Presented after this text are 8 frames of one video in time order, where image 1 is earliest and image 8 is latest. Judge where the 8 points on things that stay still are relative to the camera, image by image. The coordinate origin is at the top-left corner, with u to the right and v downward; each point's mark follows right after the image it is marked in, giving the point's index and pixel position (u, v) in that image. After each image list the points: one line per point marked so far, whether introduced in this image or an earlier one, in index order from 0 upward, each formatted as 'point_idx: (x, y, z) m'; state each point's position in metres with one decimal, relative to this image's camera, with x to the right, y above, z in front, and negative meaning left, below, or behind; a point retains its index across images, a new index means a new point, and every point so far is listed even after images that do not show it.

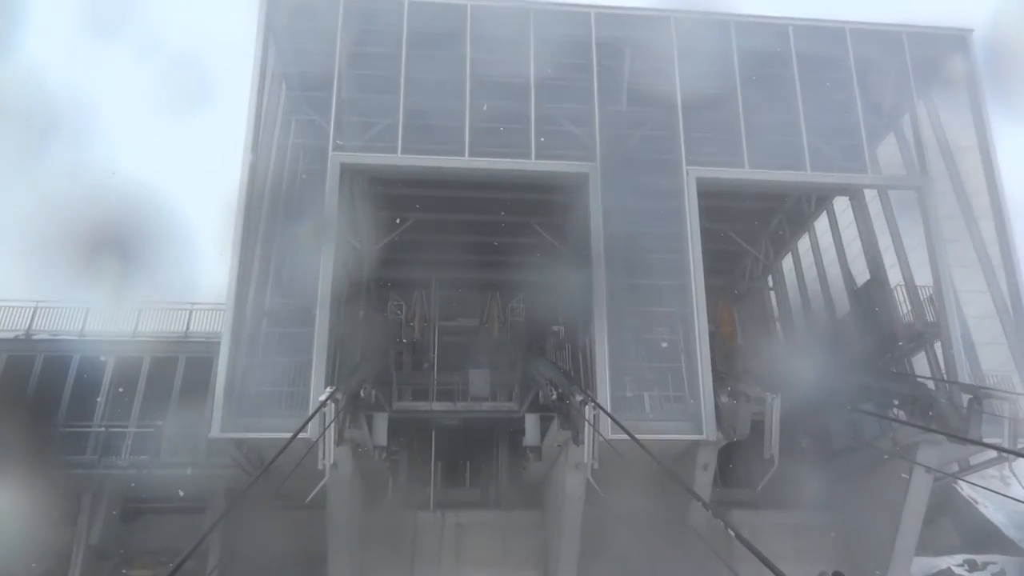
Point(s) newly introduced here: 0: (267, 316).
0: (-4.5, -0.5, +15.5) m
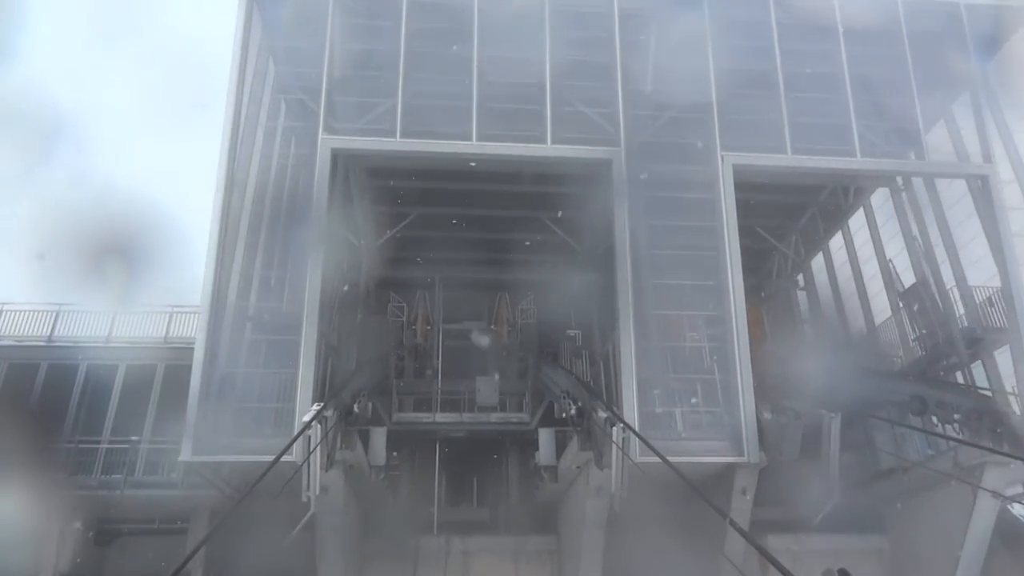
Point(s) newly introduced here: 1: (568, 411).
0: (-4.3, -0.5, +13.7) m
1: (+1.0, -2.1, +14.4) m
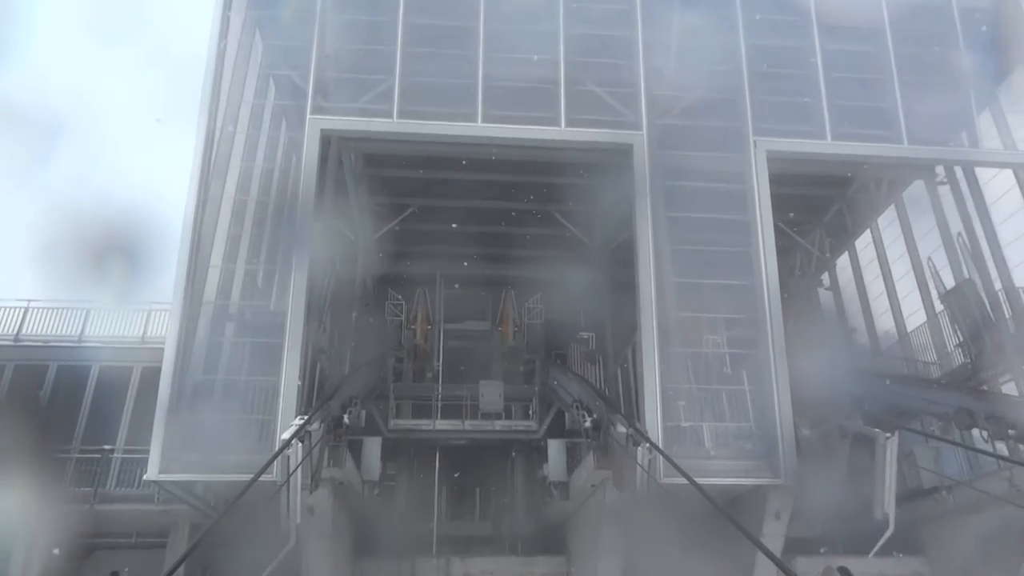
0: (-4.2, -0.5, +12.4) m
1: (+1.1, -2.1, +13.0) m
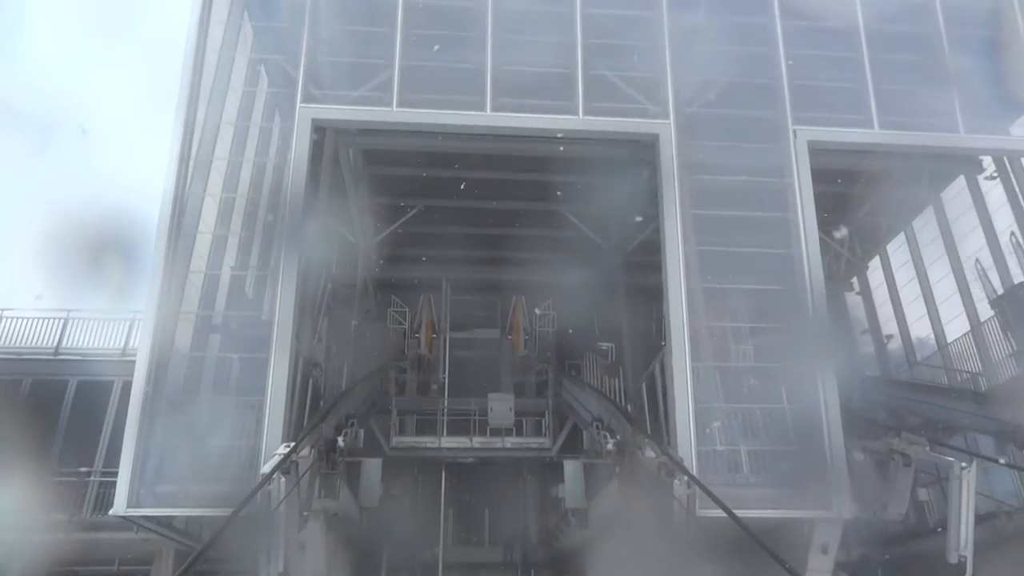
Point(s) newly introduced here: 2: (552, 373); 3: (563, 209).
0: (-4.0, -0.6, +11.1) m
1: (+1.3, -2.2, +11.7) m
2: (+0.8, -1.8, +17.5) m
3: (+1.1, +1.7, +18.3) m
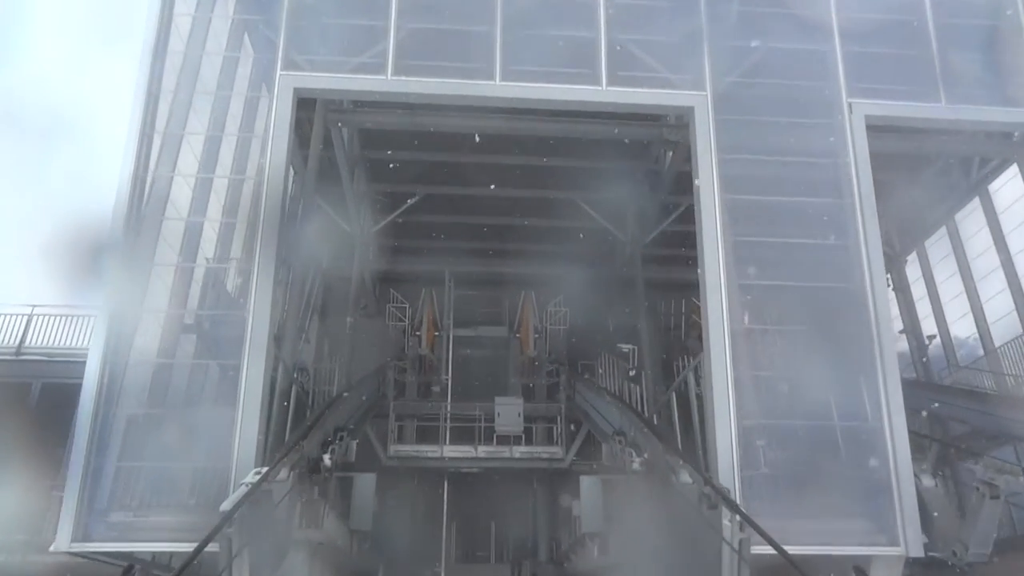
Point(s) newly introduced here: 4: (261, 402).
0: (-3.8, -0.5, +9.7) m
1: (+1.4, -2.2, +10.3) m
2: (+1.0, -1.7, +16.1) m
3: (+1.3, +1.8, +16.8) m
4: (-2.8, -1.3, +9.3) m
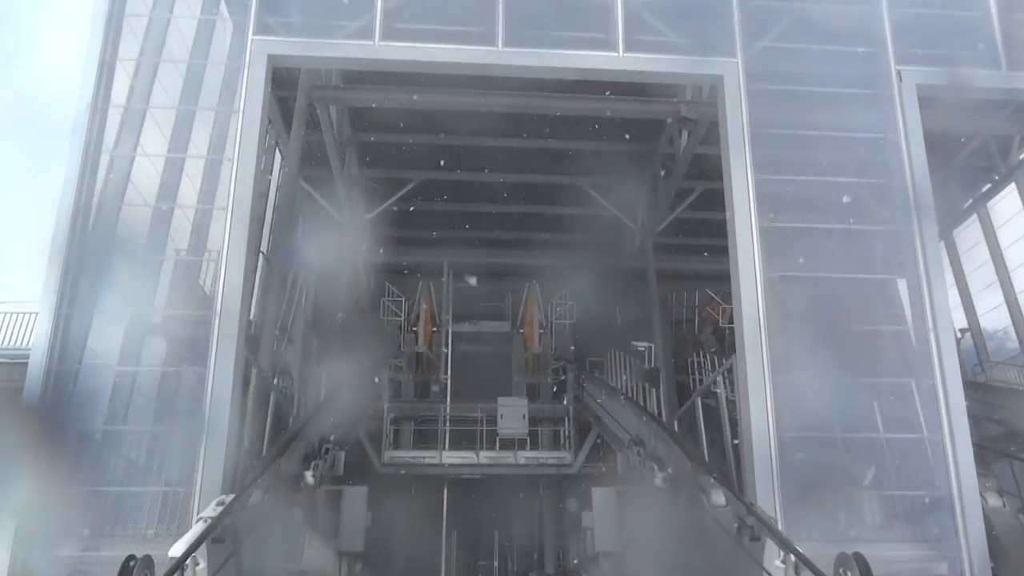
0: (-3.8, -0.5, +8.6) m
1: (+1.5, -2.1, +9.2) m
2: (+1.1, -1.6, +15.0) m
3: (+1.4, +2.0, +15.7) m
4: (-2.7, -1.2, +8.1) m
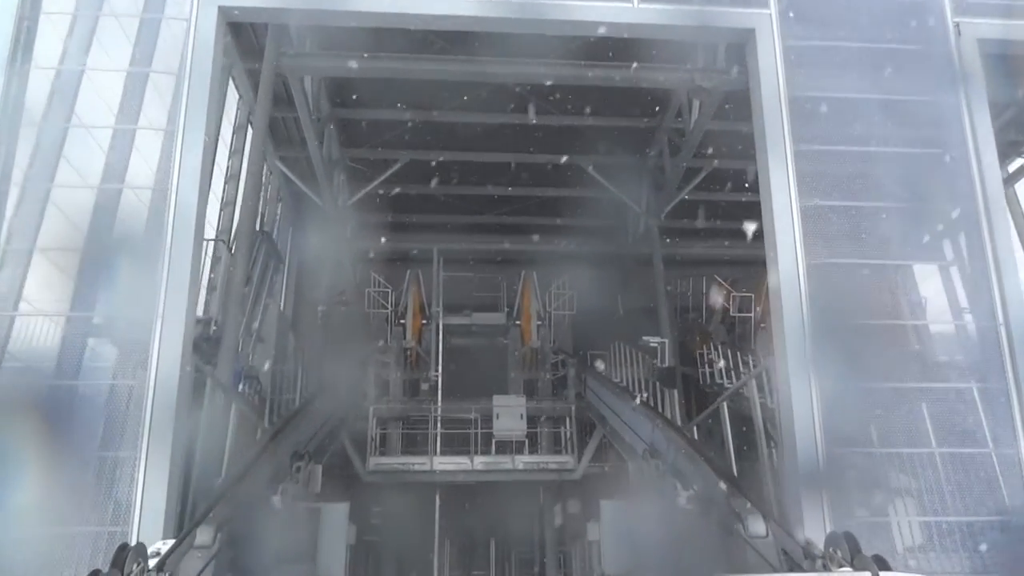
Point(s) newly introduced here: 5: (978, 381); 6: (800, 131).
0: (-3.8, -0.4, +7.3) m
1: (+1.5, -2.0, +8.0) m
2: (+1.0, -1.4, +13.8) m
3: (+1.3, +2.2, +14.4) m
4: (-2.7, -1.2, +6.9) m
5: (+4.1, -0.8, +7.6) m
6: (+2.7, +1.5, +8.2) m
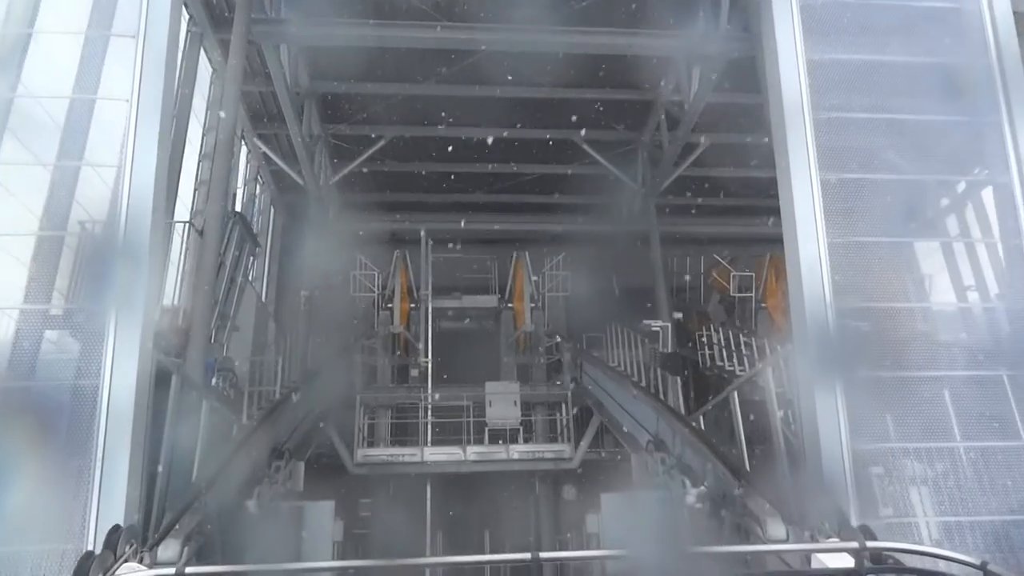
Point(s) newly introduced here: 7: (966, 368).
0: (-3.8, -0.4, +6.7) m
1: (+1.5, -1.8, +7.5) m
2: (+0.9, -1.1, +13.2) m
3: (+1.1, +2.5, +13.8) m
4: (-2.8, -1.1, +6.3) m
5: (+4.1, -0.6, +7.1) m
6: (+2.6, +1.7, +7.6) m
7: (+3.7, -0.6, +6.9) m
